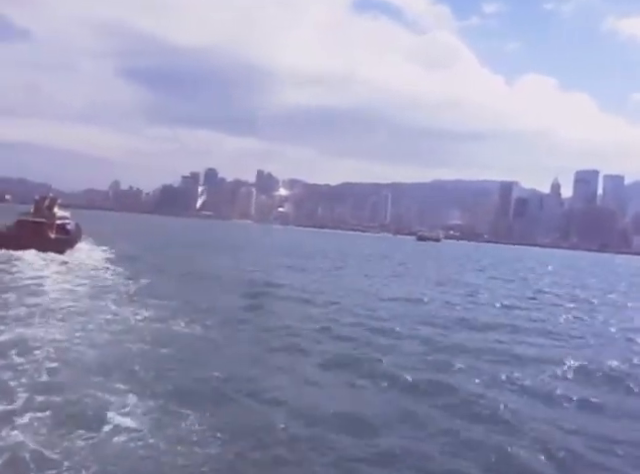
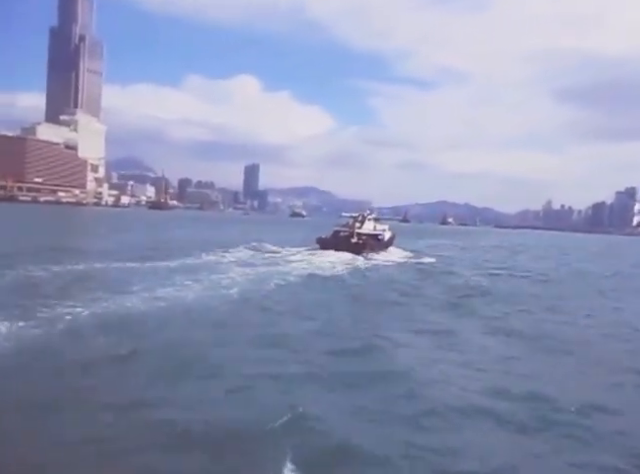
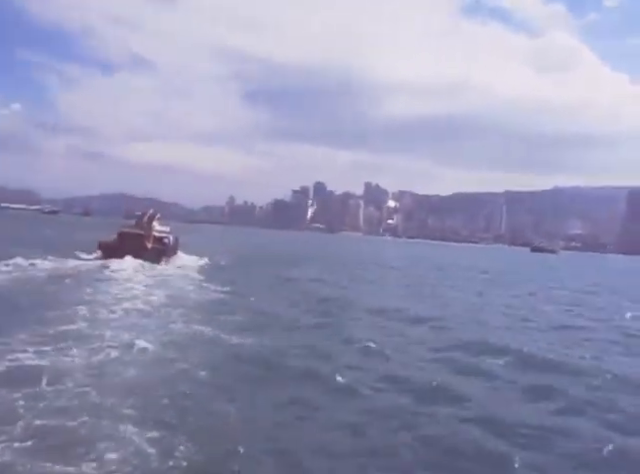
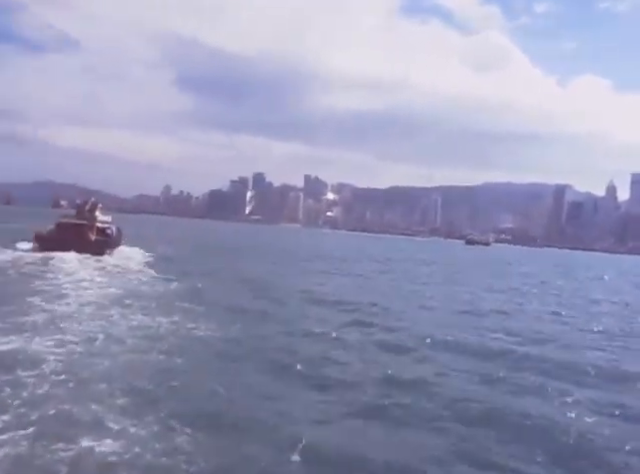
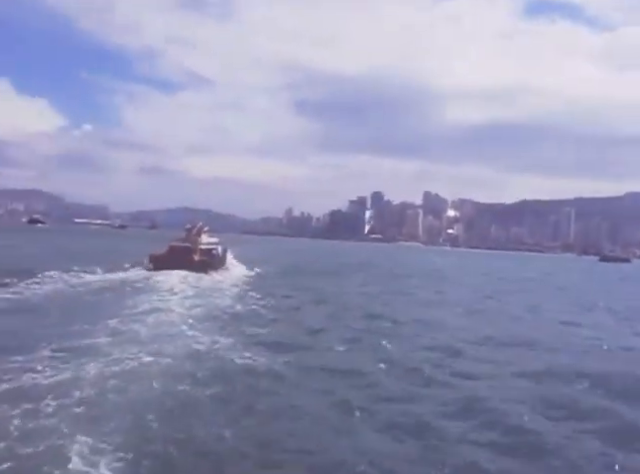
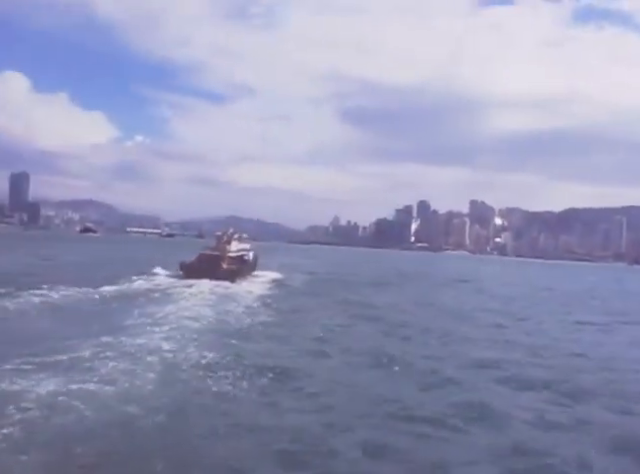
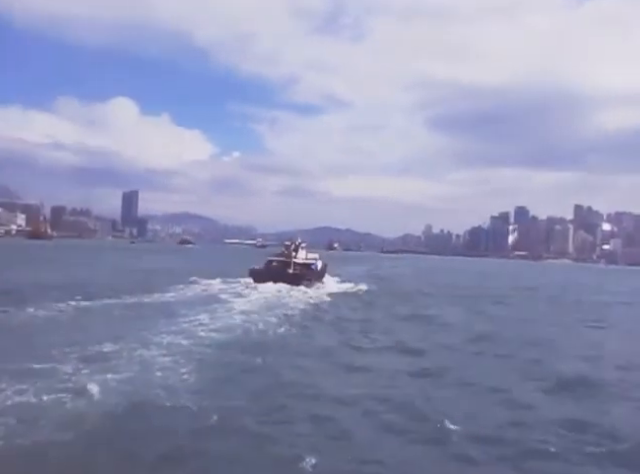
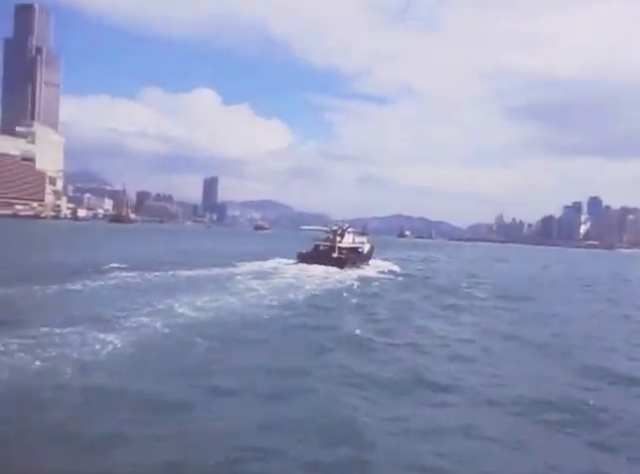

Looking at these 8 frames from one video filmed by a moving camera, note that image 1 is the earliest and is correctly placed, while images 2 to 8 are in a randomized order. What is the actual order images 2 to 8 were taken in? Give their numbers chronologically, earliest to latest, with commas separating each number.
4, 3, 5, 6, 7, 8, 2
